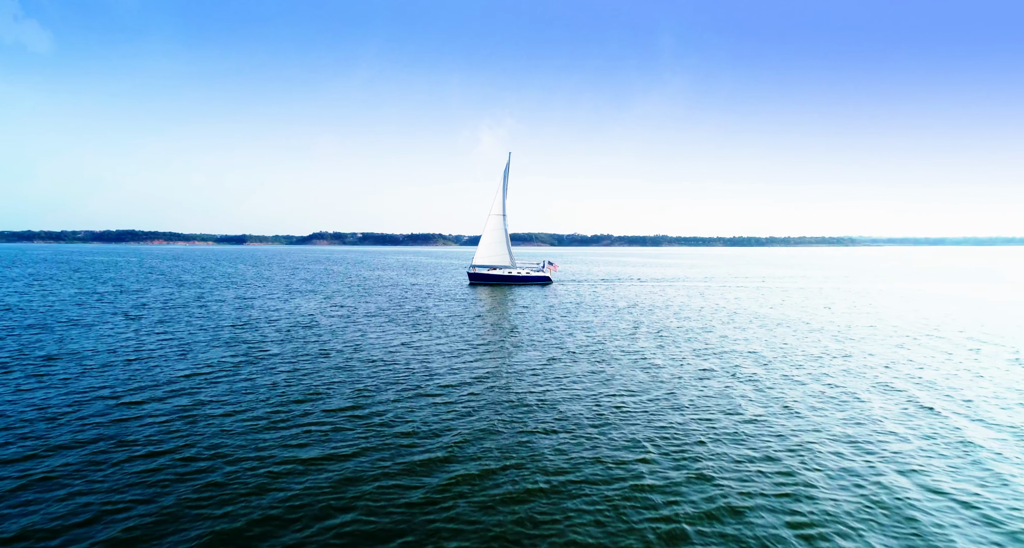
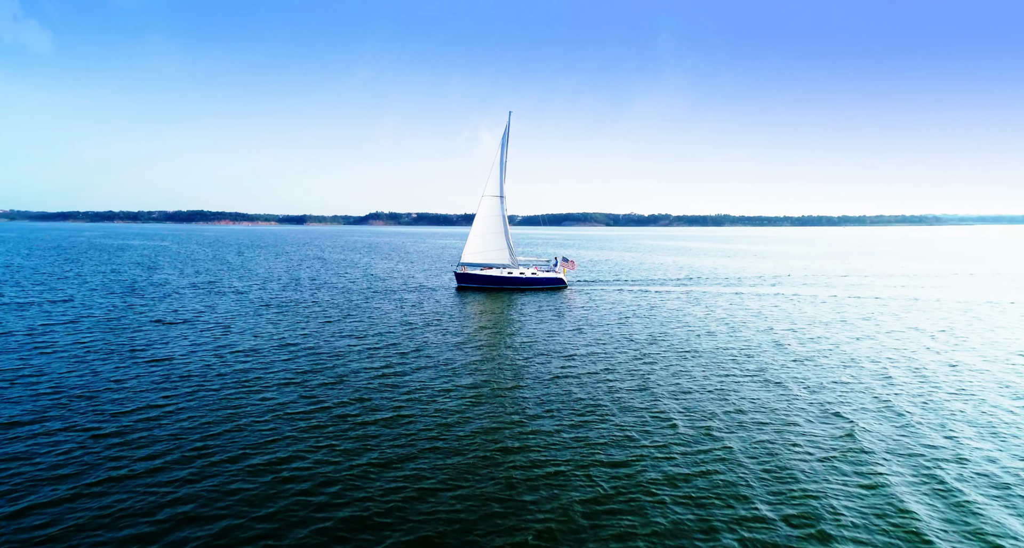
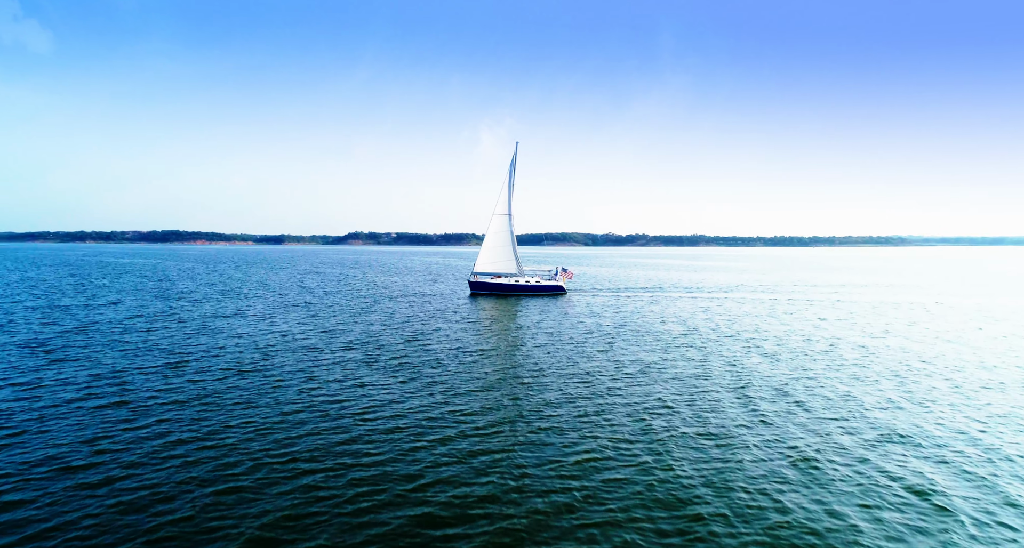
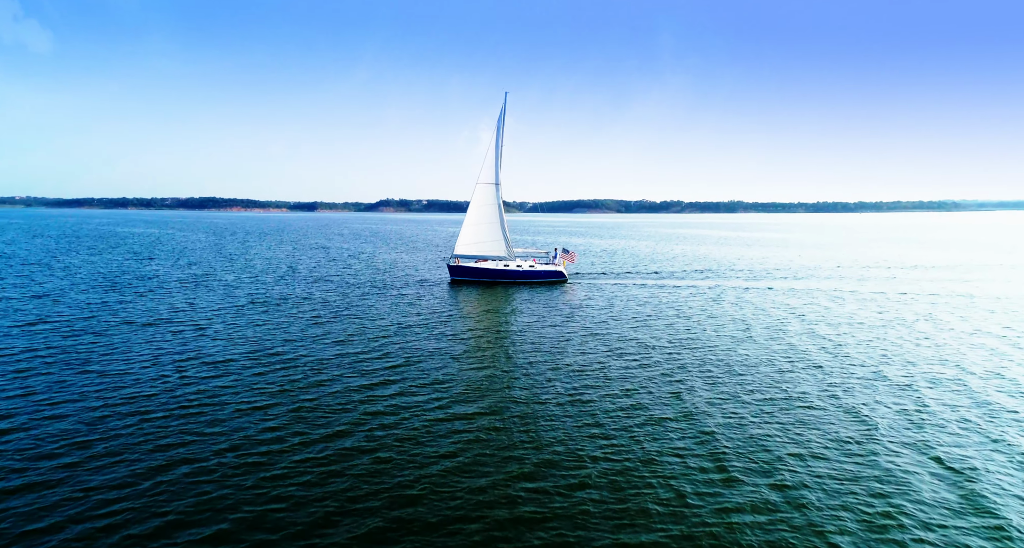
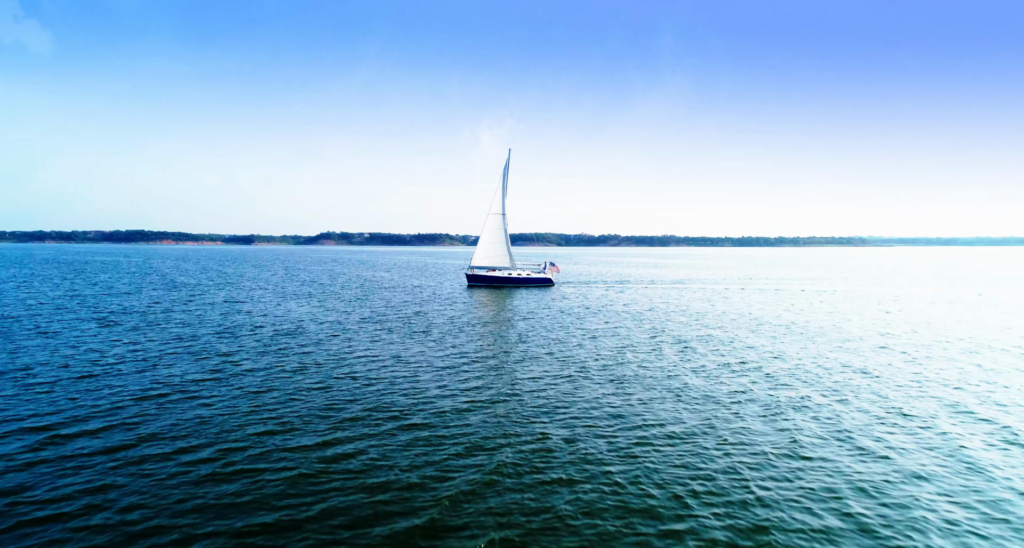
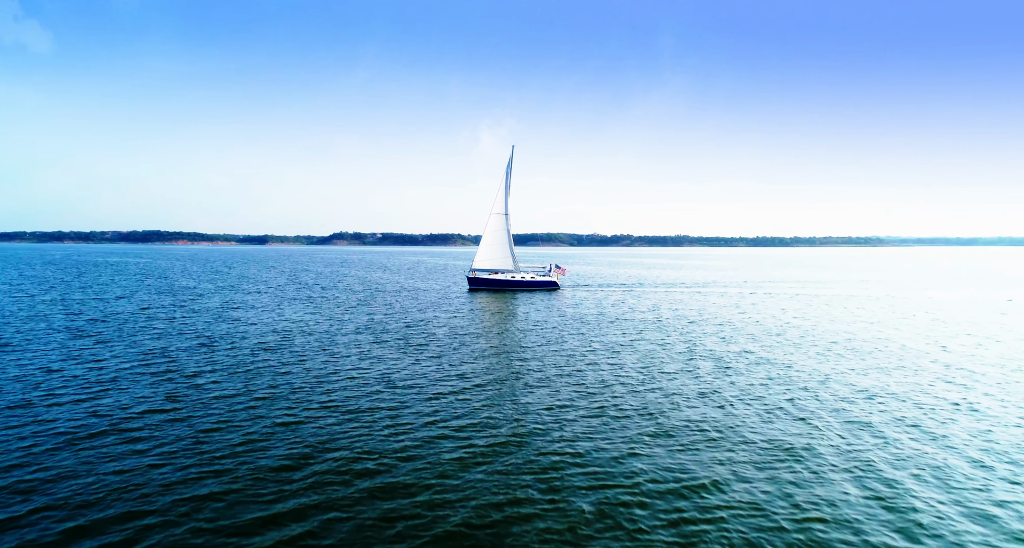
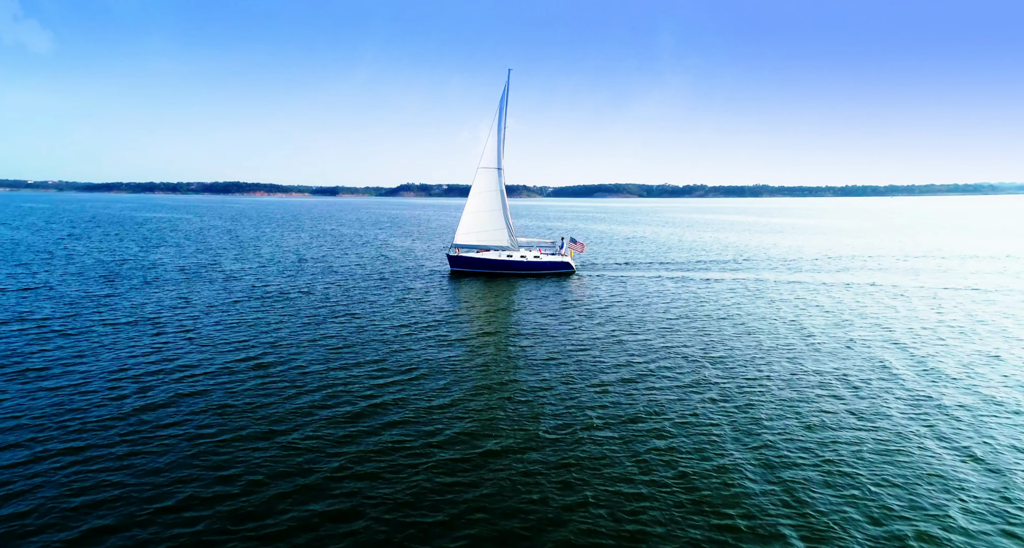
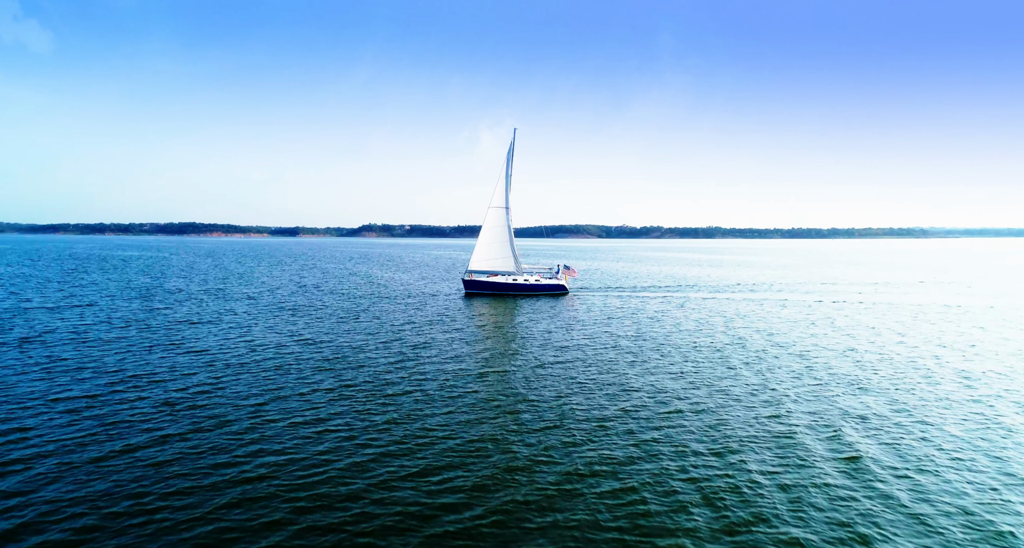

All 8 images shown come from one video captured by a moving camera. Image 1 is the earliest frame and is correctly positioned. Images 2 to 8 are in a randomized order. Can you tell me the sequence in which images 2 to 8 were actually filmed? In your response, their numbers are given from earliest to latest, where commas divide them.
5, 6, 3, 8, 2, 4, 7
